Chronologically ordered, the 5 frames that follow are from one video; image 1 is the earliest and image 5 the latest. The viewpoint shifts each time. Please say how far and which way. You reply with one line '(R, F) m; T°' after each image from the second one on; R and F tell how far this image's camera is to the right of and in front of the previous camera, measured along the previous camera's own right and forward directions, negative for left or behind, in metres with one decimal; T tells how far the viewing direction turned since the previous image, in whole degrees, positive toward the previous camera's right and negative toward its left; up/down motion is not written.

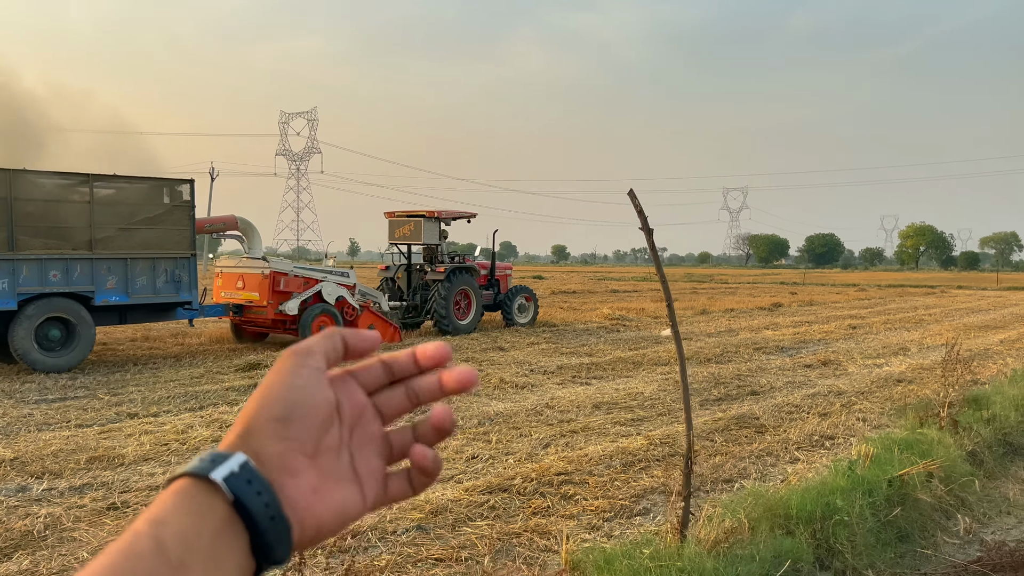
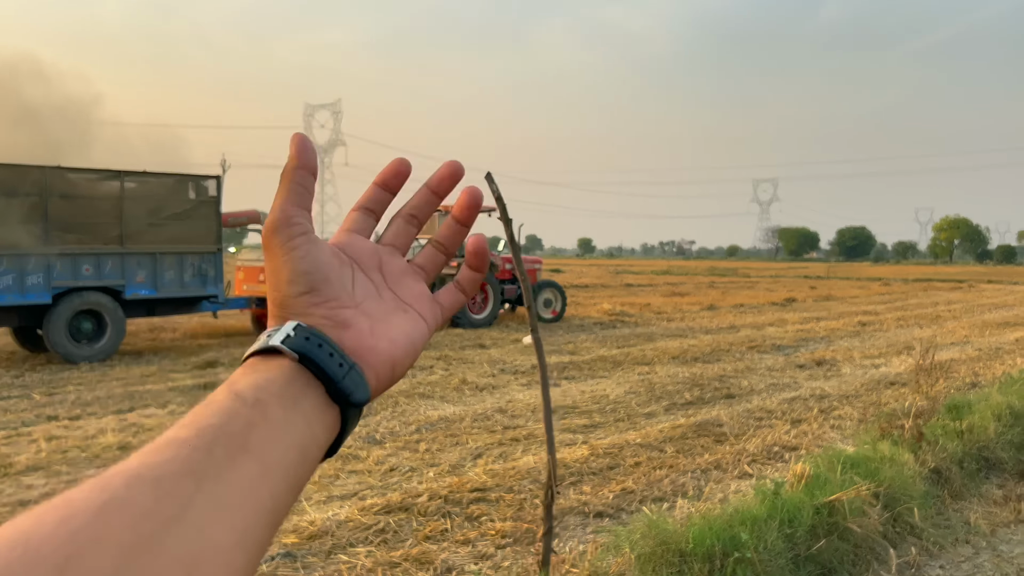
(+0.6, +0.4) m; -2°
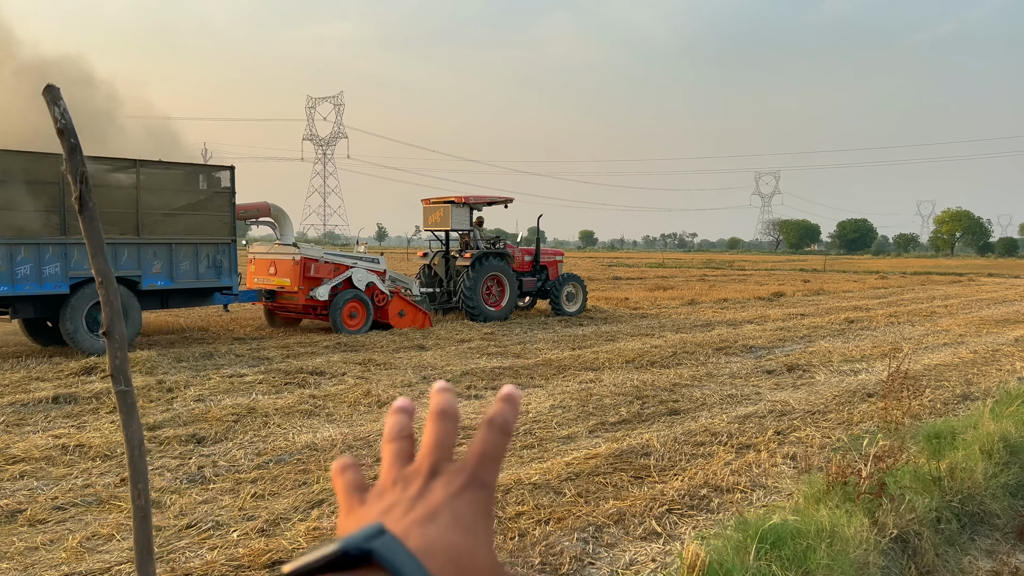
(+0.7, +1.1) m; 0°
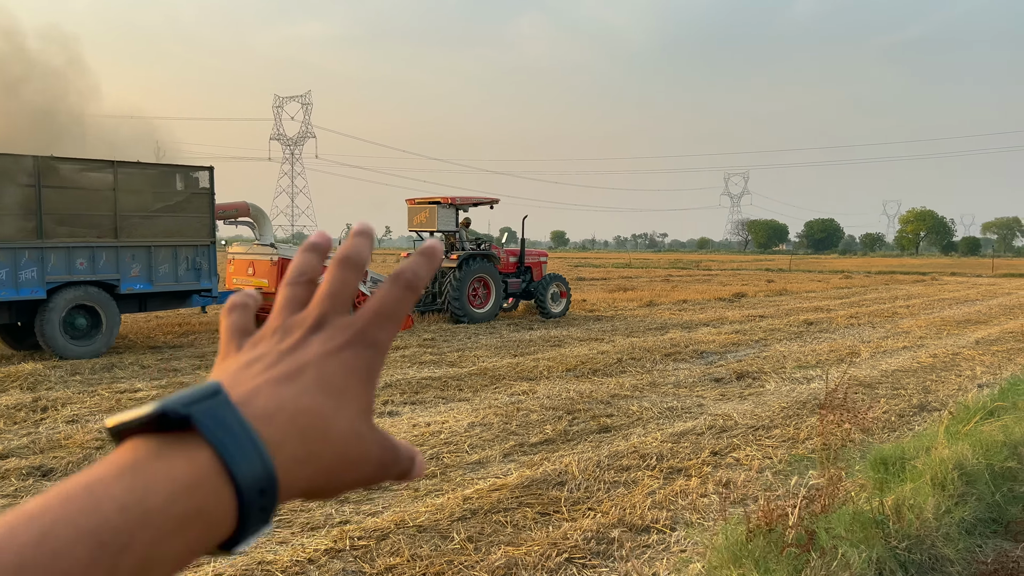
(+0.4, +0.6) m; +2°
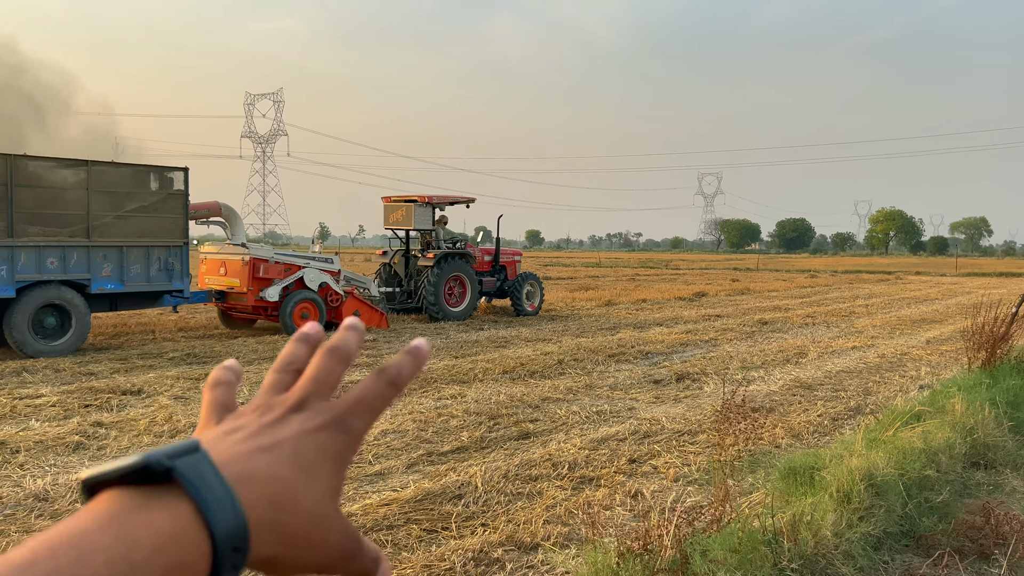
(+0.4, +0.2) m; +2°
